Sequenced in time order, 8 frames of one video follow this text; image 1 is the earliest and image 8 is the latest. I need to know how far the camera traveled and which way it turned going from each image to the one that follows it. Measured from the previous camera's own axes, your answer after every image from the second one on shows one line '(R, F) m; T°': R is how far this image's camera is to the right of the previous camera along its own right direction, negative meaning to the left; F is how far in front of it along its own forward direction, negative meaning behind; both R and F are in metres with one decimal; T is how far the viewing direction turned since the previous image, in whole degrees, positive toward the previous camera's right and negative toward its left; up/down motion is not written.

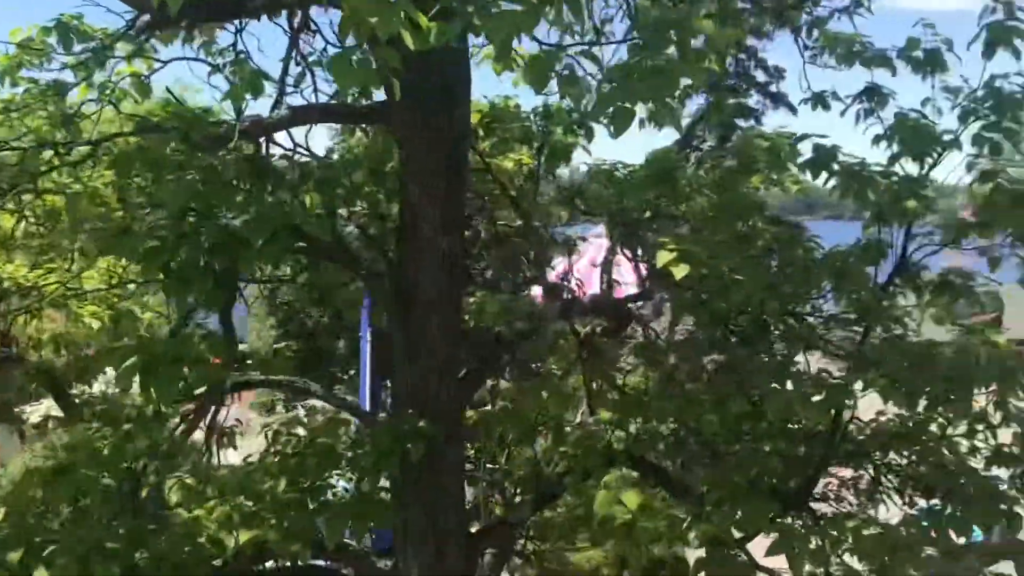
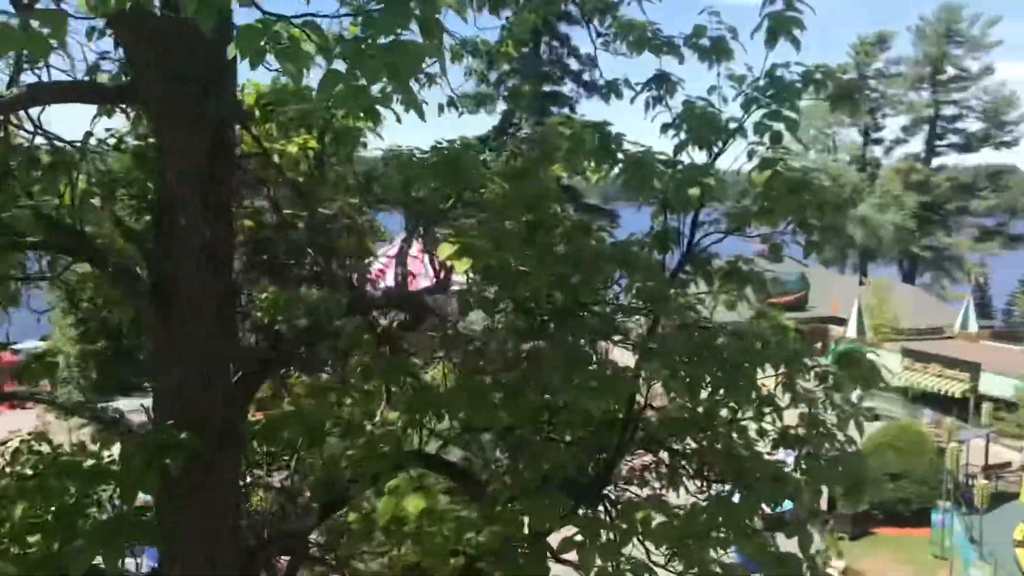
(+0.2, +0.2) m; +10°
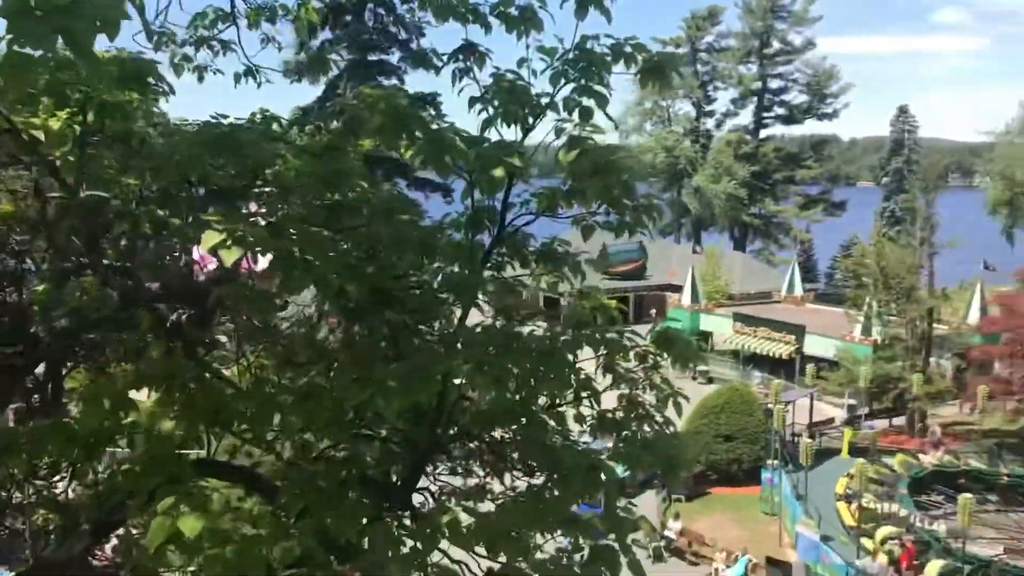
(+0.2, +0.3) m; +9°
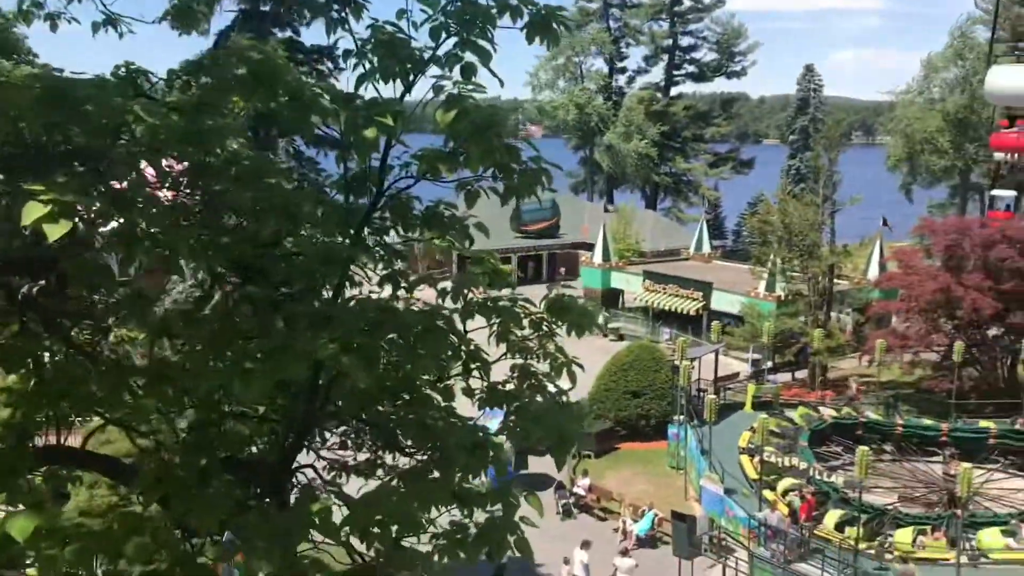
(+0.2, +0.2) m; +5°
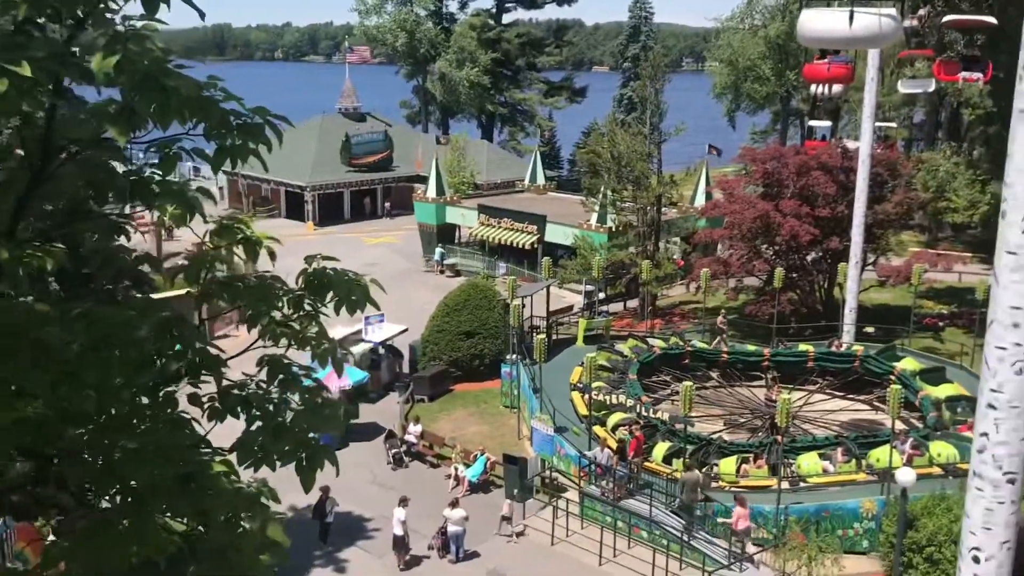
(+0.4, +0.7) m; +9°
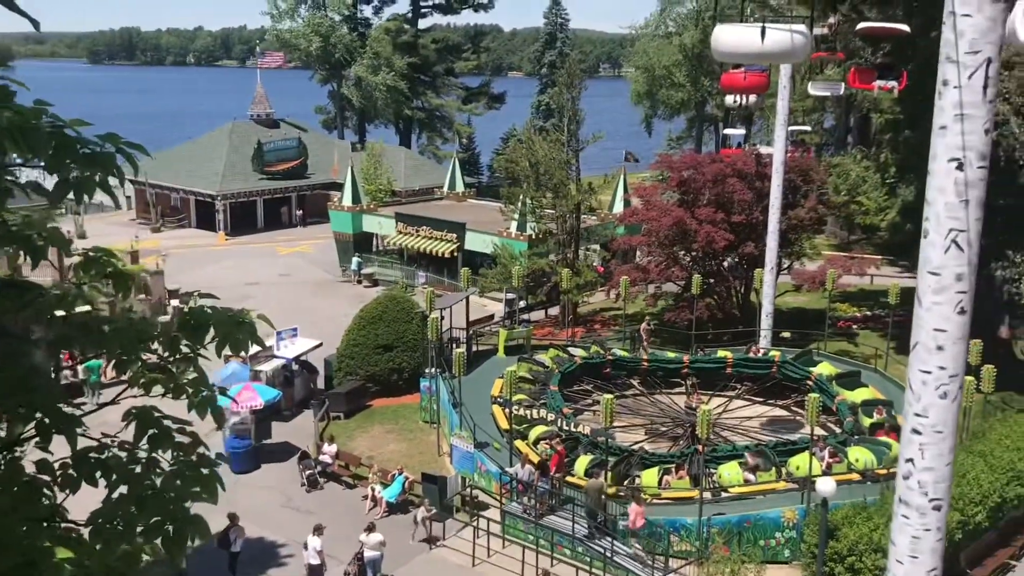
(+0.1, +0.4) m; +5°
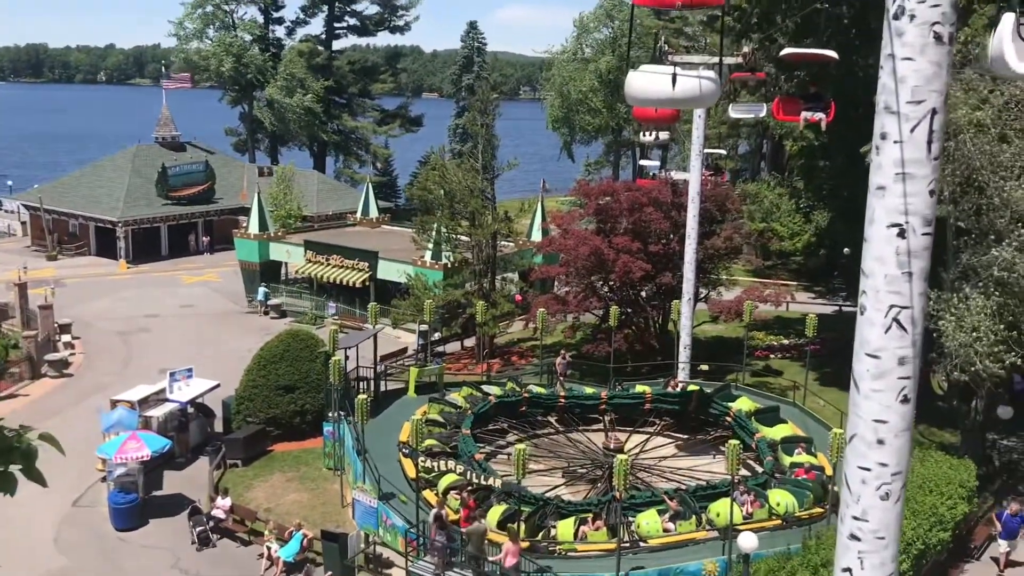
(+0.3, +0.9) m; +5°
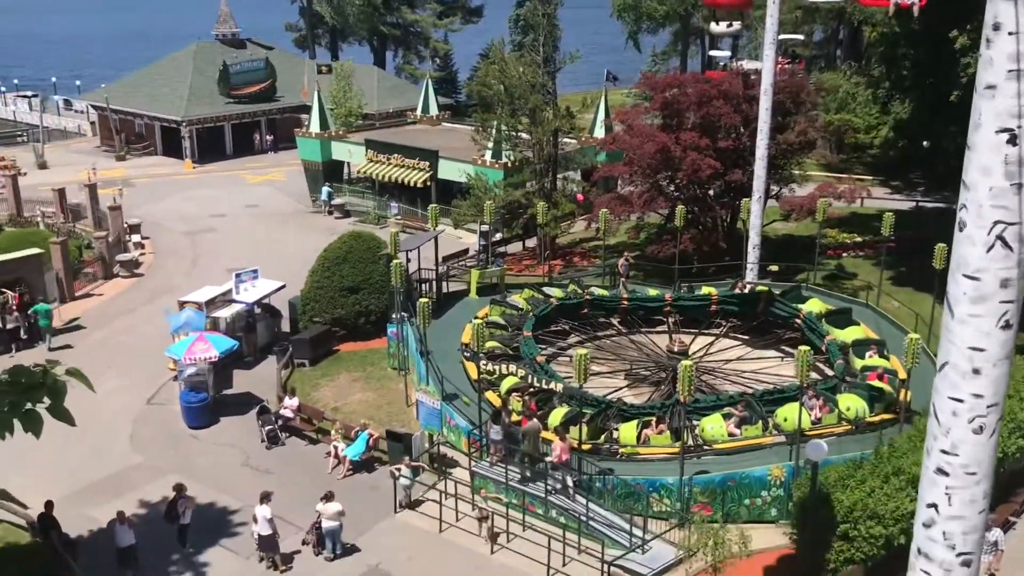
(0.0, +0.3) m; -4°
